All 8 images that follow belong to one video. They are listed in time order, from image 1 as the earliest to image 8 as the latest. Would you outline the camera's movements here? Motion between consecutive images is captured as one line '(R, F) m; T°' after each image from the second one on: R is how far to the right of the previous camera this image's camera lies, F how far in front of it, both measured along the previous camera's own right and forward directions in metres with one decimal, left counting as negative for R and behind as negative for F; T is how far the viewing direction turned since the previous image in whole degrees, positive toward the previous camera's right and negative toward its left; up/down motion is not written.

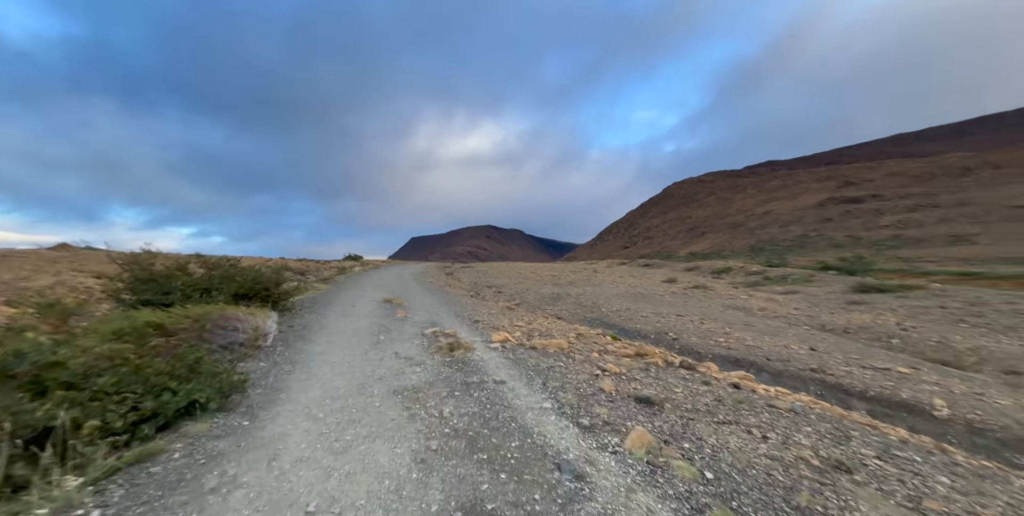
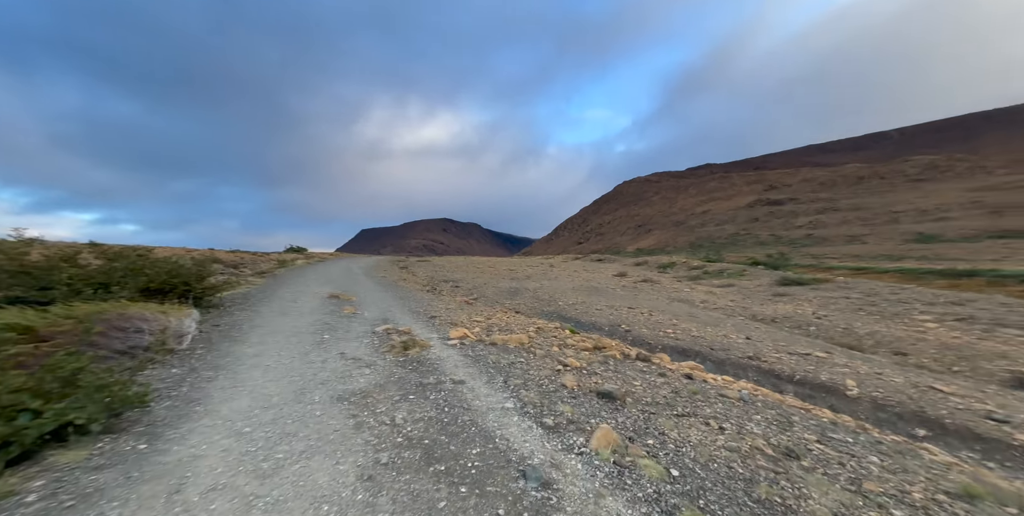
(0.0, +0.2) m; +8°
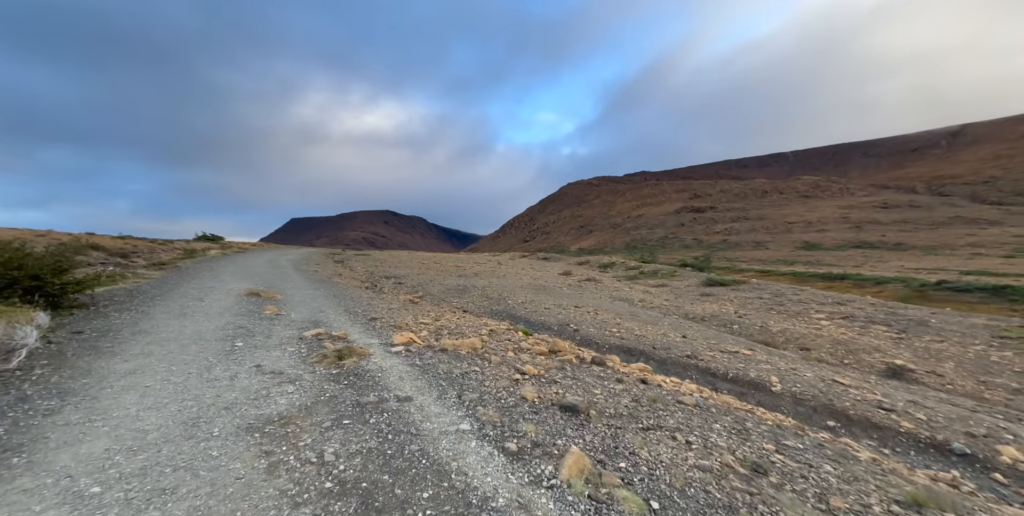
(-0.1, +0.4) m; +9°
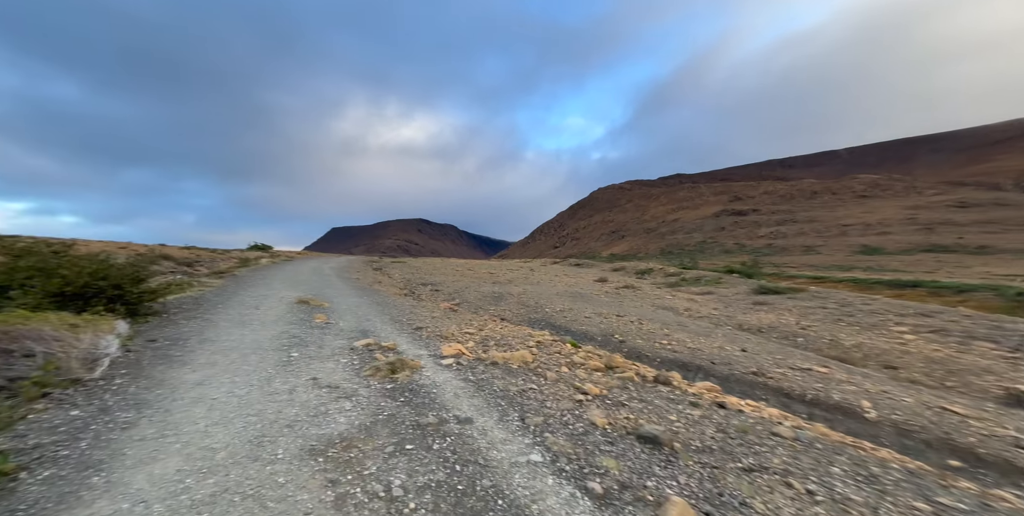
(-0.4, +0.3) m; -5°
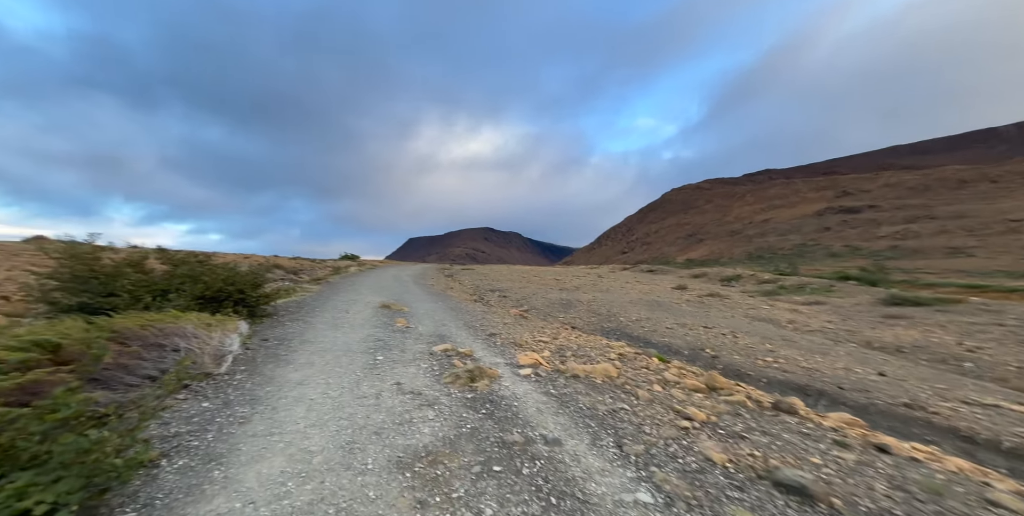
(-0.3, +0.3) m; -11°
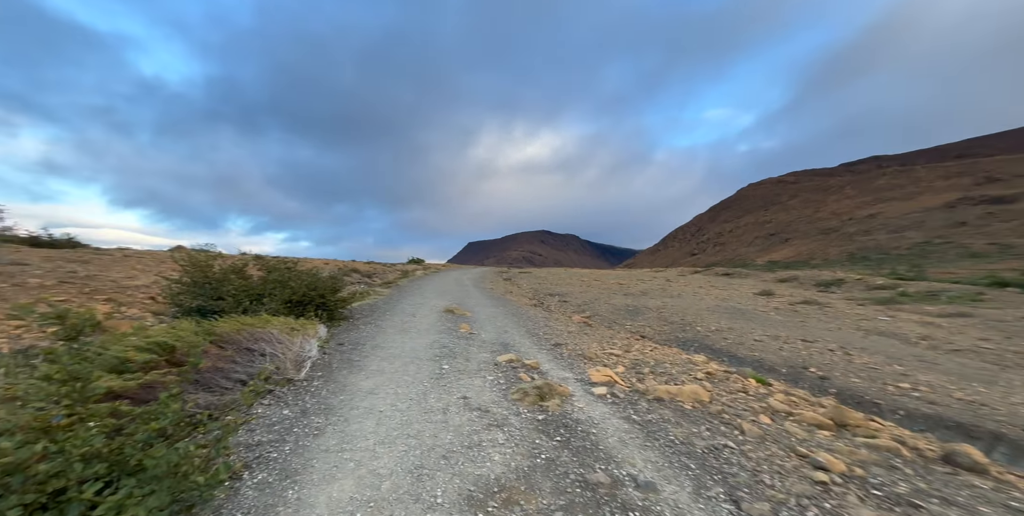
(-0.2, +0.4) m; -10°
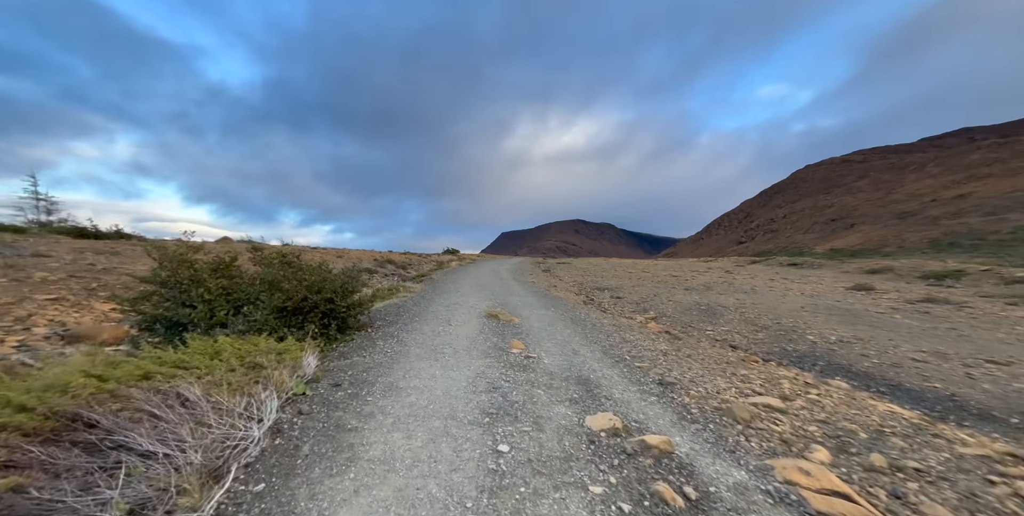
(-0.7, +2.5) m; -6°
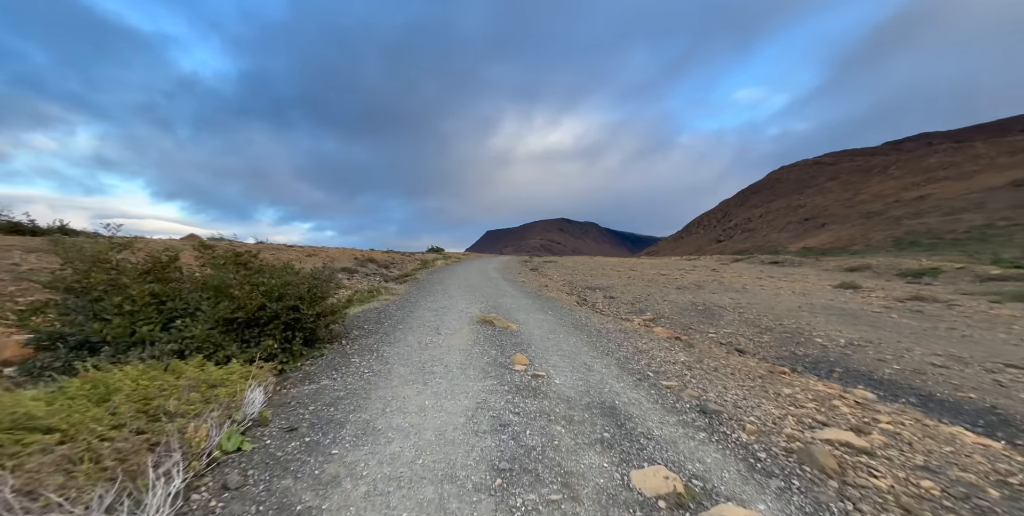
(-0.3, +1.0) m; +3°
